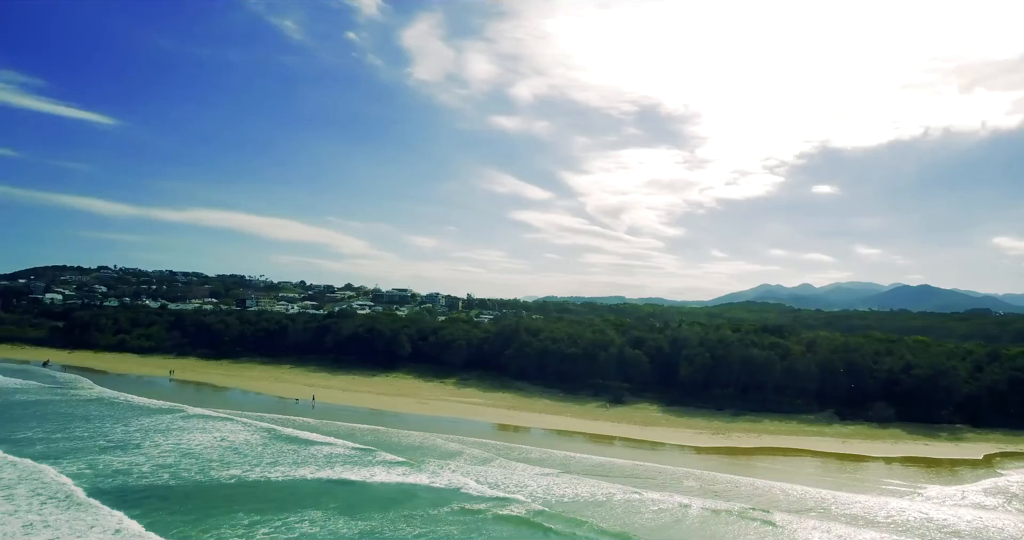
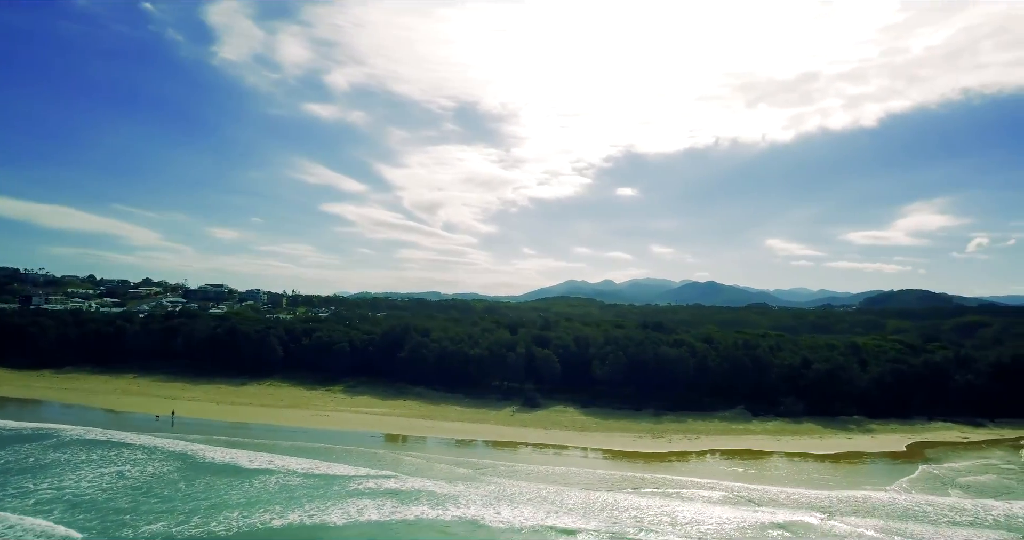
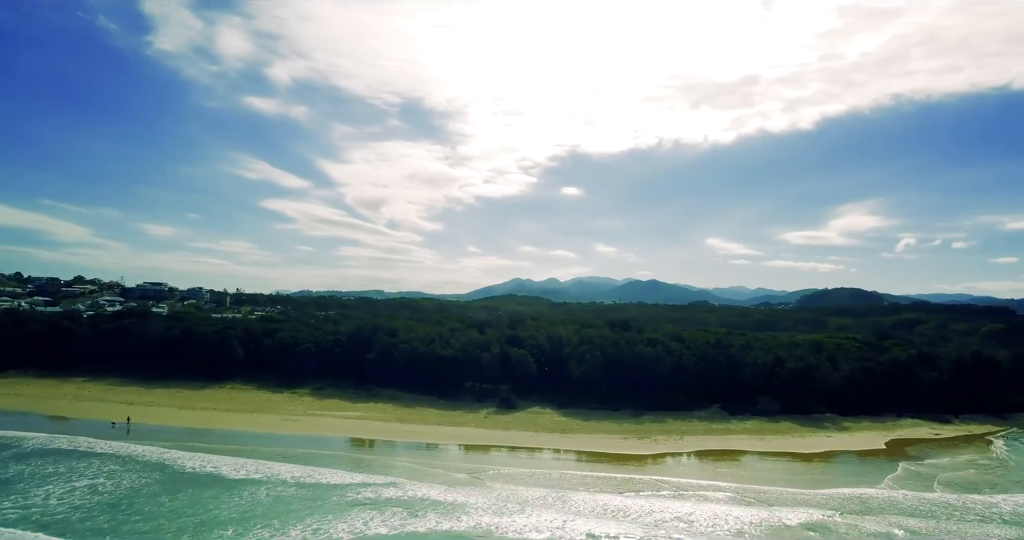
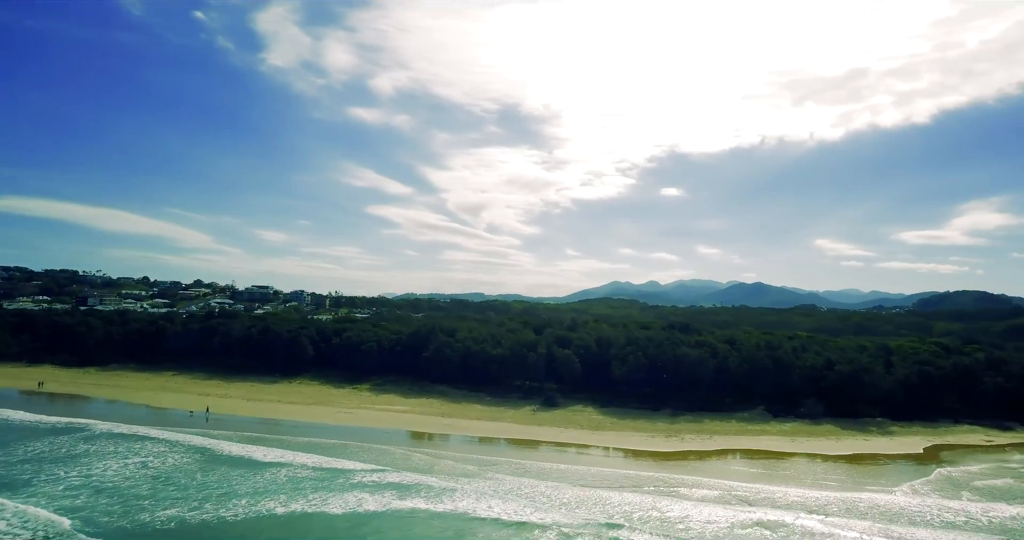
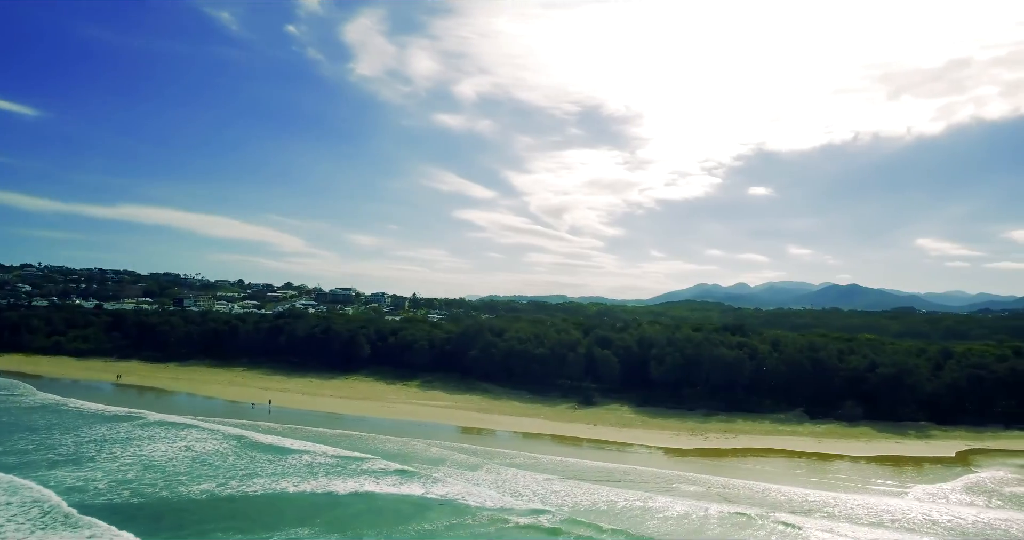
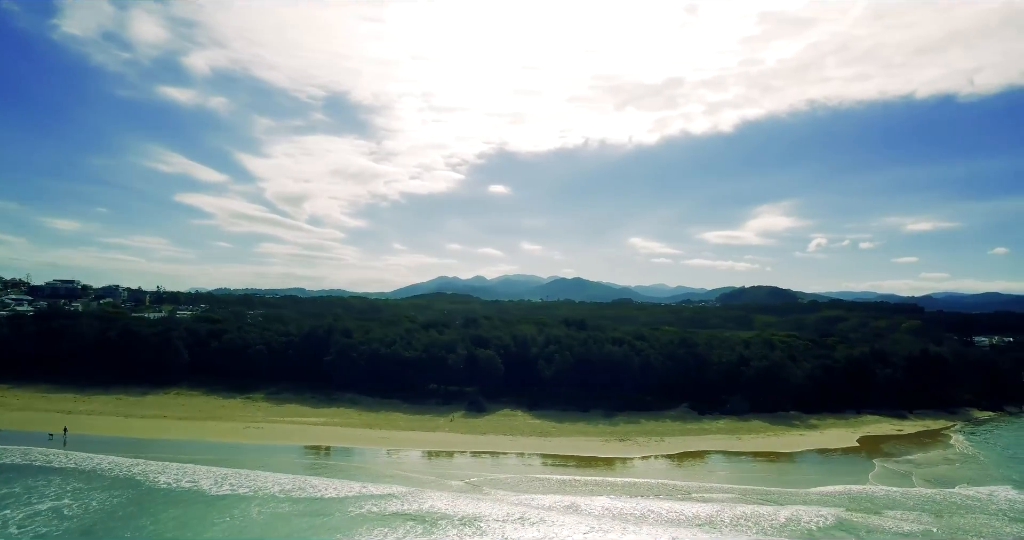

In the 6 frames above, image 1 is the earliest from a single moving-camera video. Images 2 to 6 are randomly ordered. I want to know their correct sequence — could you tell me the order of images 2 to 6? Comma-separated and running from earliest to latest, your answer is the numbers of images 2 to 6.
5, 4, 2, 3, 6
